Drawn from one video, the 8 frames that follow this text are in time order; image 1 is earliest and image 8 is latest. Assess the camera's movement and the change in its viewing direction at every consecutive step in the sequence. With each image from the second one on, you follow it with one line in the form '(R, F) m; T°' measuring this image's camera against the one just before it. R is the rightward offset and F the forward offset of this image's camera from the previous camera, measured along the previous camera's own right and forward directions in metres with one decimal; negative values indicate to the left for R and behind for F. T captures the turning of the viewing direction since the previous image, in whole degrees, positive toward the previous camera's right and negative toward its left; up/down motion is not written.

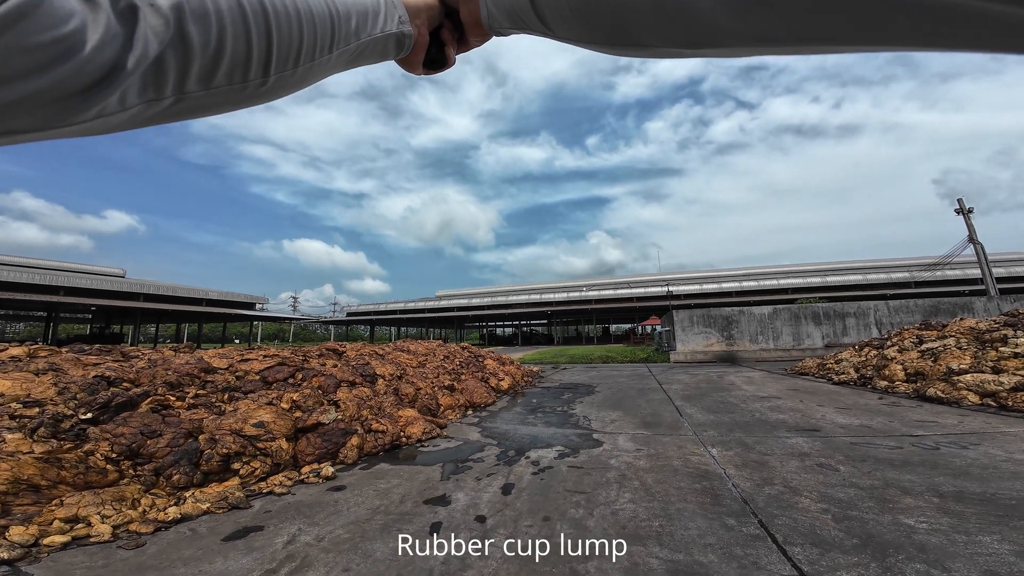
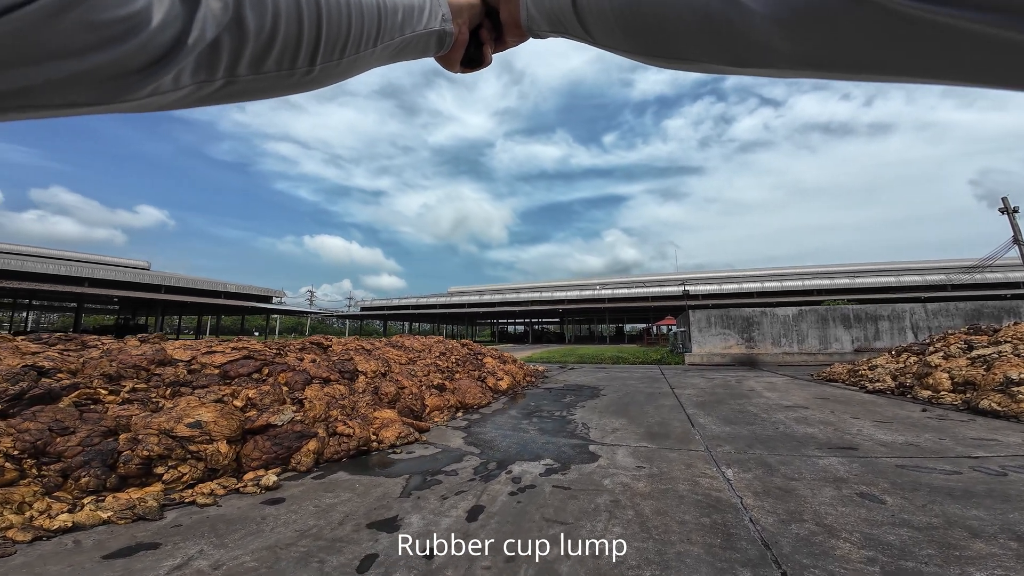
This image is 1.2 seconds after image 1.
(+0.3, +0.5) m; -2°
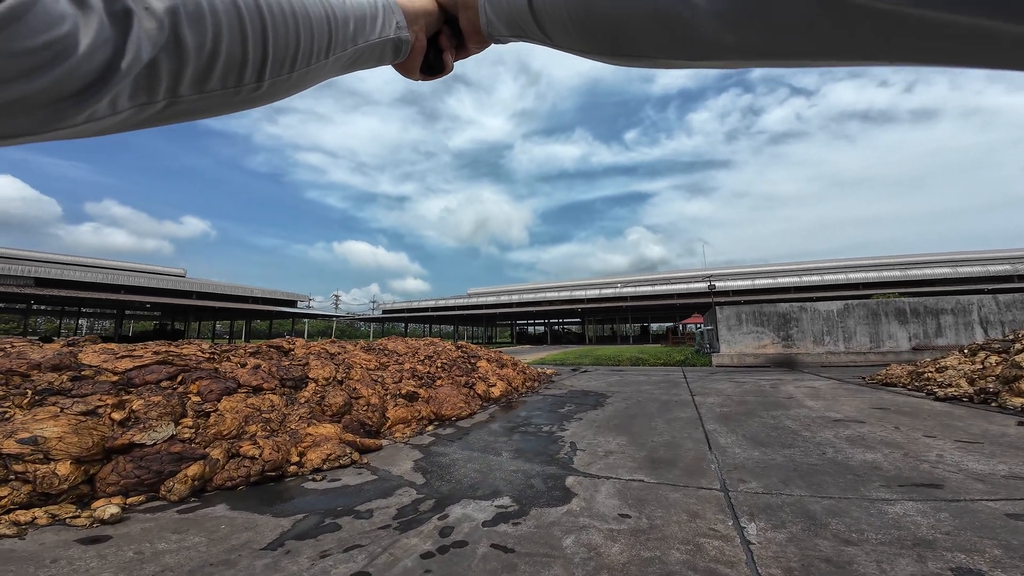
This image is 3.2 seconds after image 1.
(+0.6, +0.9) m; -4°
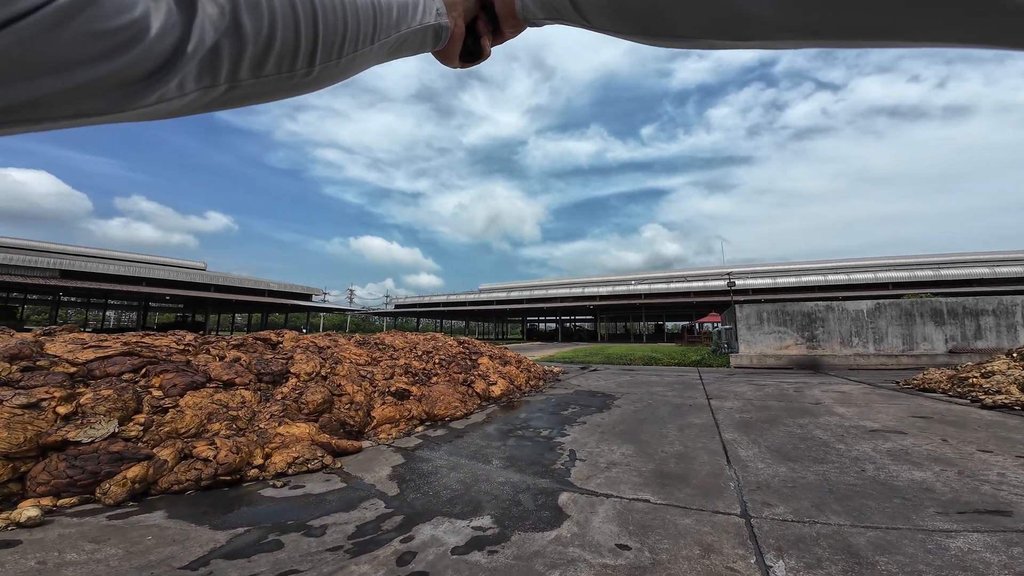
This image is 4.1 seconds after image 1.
(+0.2, +0.4) m; -2°
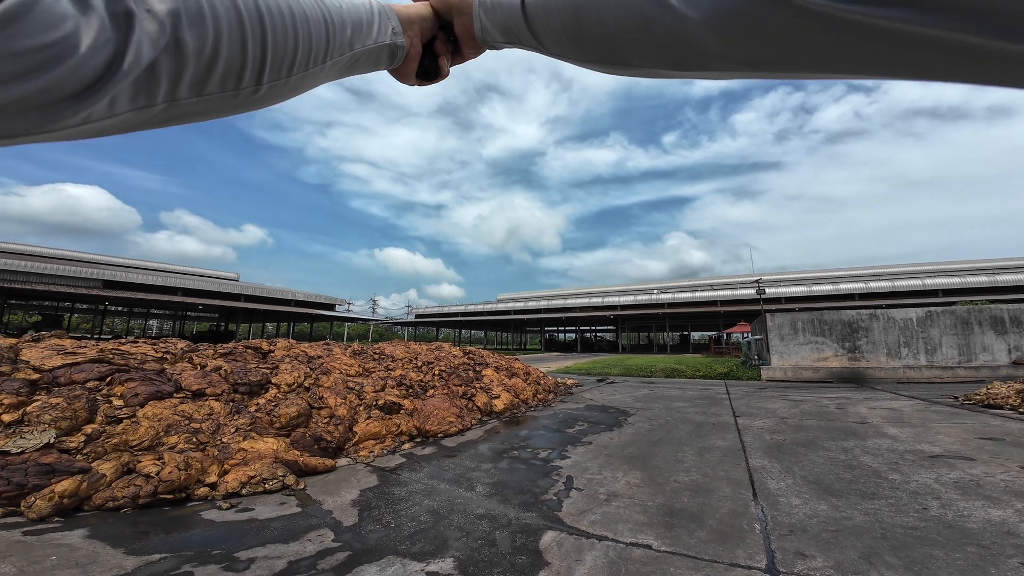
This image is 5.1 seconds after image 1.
(+0.3, +0.4) m; -4°
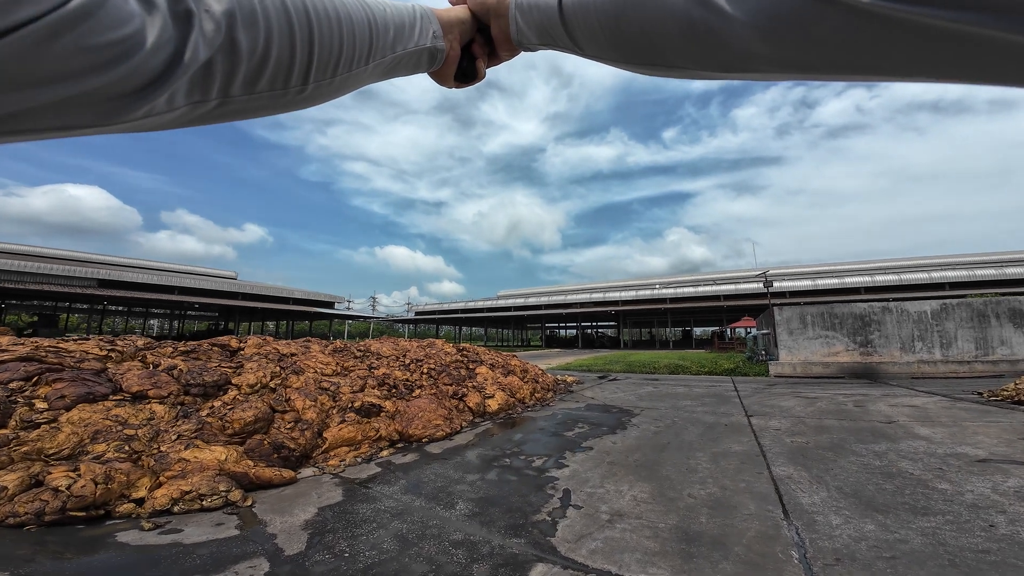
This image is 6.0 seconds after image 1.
(+0.1, +0.4) m; 0°
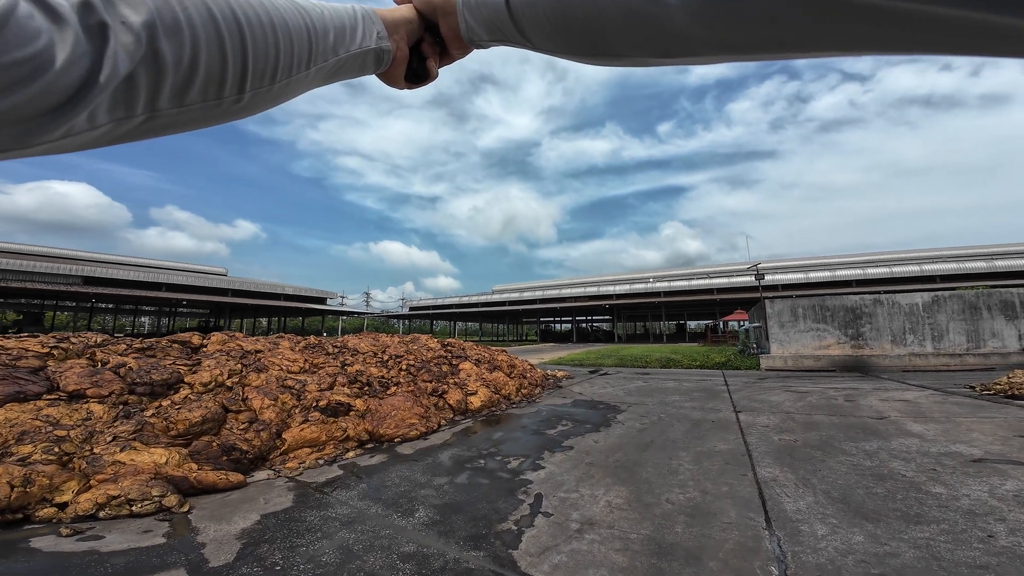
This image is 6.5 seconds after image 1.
(+0.2, +0.2) m; +1°
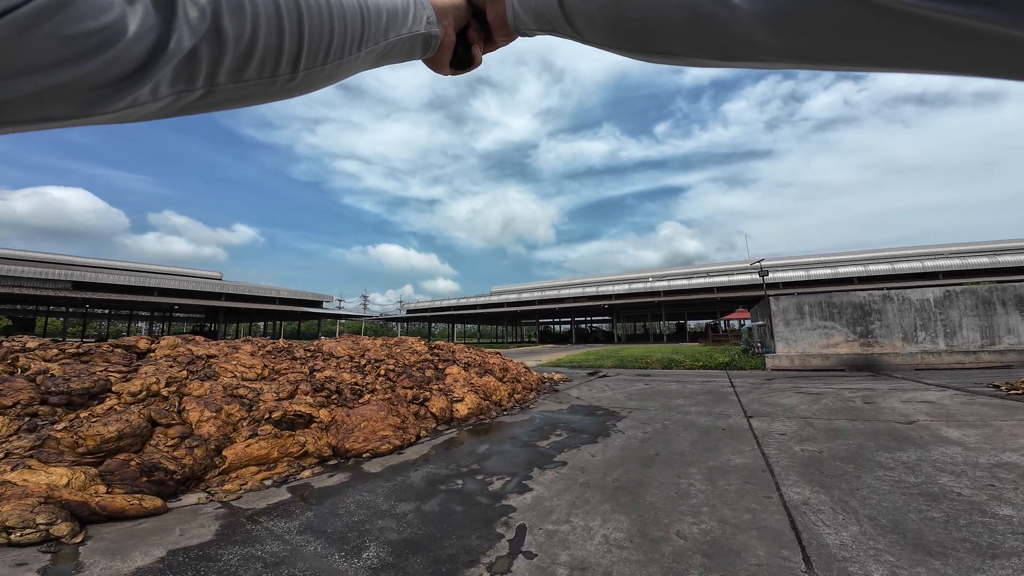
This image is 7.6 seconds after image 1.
(+0.2, +0.5) m; 0°
